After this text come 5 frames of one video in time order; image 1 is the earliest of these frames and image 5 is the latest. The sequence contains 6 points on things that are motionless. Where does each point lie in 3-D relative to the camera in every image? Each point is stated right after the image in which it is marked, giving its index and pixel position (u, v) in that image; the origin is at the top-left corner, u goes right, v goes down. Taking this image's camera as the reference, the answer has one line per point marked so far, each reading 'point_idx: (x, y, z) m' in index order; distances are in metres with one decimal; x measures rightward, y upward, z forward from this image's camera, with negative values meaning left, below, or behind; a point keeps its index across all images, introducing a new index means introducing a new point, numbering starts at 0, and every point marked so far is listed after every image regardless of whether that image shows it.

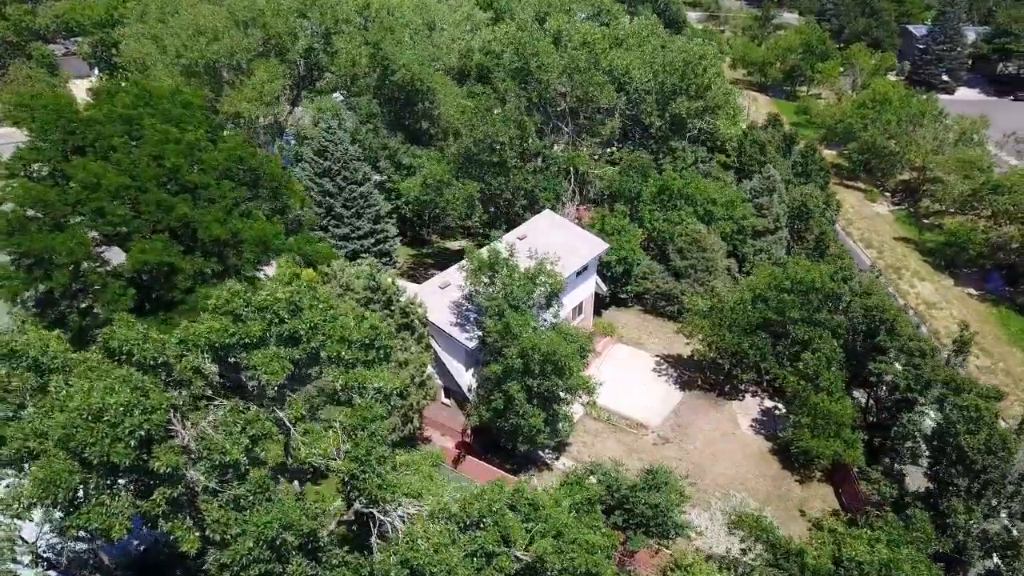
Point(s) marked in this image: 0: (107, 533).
0: (-4.7, -3.0, +9.7) m
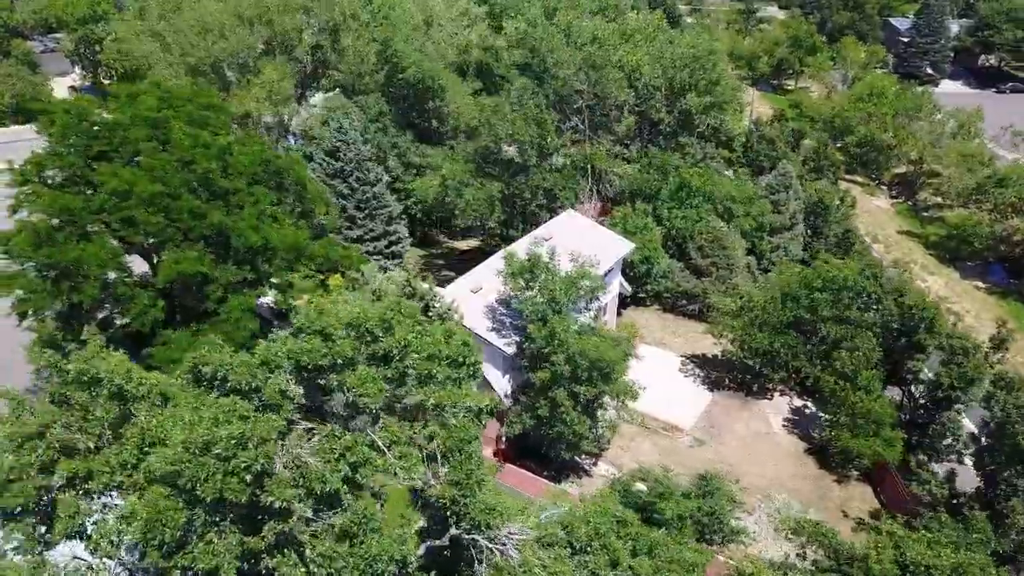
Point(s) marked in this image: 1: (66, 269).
0: (-3.4, -3.2, +9.1) m
1: (-8.9, +0.4, +16.1) m
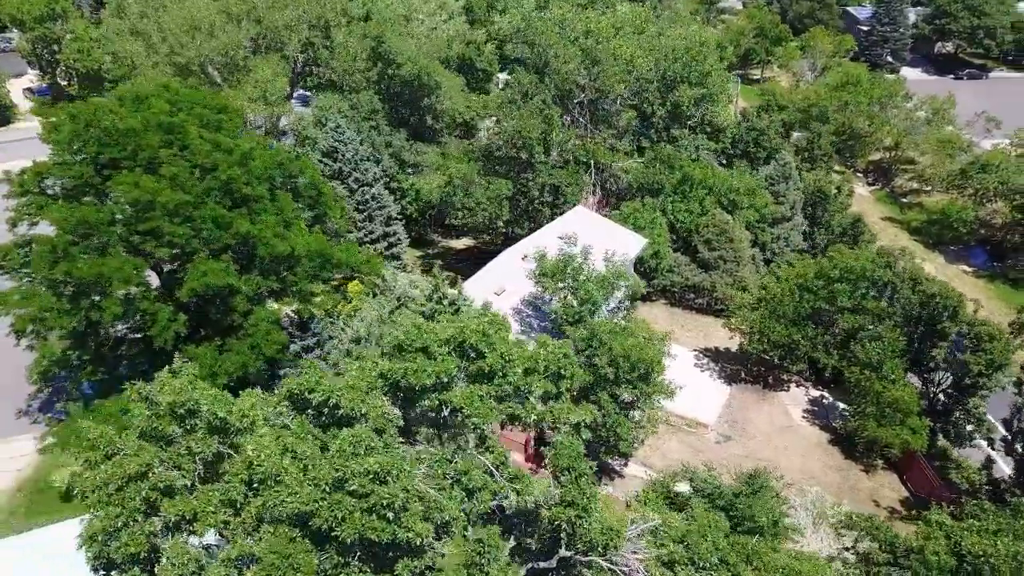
0: (-2.0, -3.4, +8.6) m
1: (-8.0, 0.0, +15.1) m
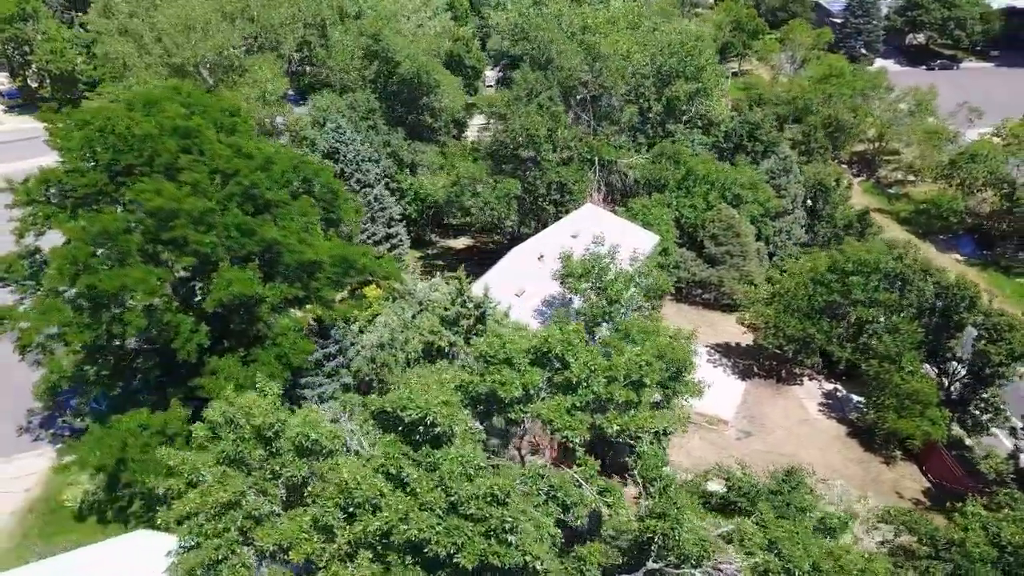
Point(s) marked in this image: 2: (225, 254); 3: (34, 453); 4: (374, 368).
0: (-1.0, -3.5, +8.2) m
1: (-7.3, -0.2, +14.5) m
2: (-5.3, +0.6, +15.0) m
3: (-11.7, -4.0, +19.9) m
4: (-2.7, -1.7, +17.6) m
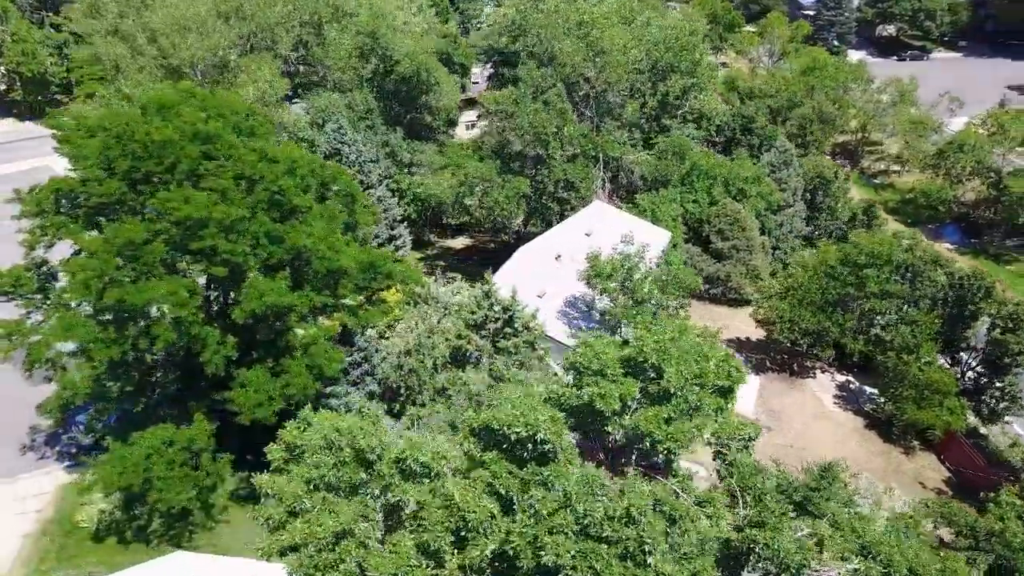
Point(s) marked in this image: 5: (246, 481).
0: (+0.1, -3.6, +7.9) m
1: (-6.6, -0.4, +14.0) m
2: (-4.6, +0.5, +14.5) m
3: (-11.1, -4.4, +19.1) m
4: (-2.0, -1.8, +17.2) m
5: (-6.1, -4.4, +18.6) m
